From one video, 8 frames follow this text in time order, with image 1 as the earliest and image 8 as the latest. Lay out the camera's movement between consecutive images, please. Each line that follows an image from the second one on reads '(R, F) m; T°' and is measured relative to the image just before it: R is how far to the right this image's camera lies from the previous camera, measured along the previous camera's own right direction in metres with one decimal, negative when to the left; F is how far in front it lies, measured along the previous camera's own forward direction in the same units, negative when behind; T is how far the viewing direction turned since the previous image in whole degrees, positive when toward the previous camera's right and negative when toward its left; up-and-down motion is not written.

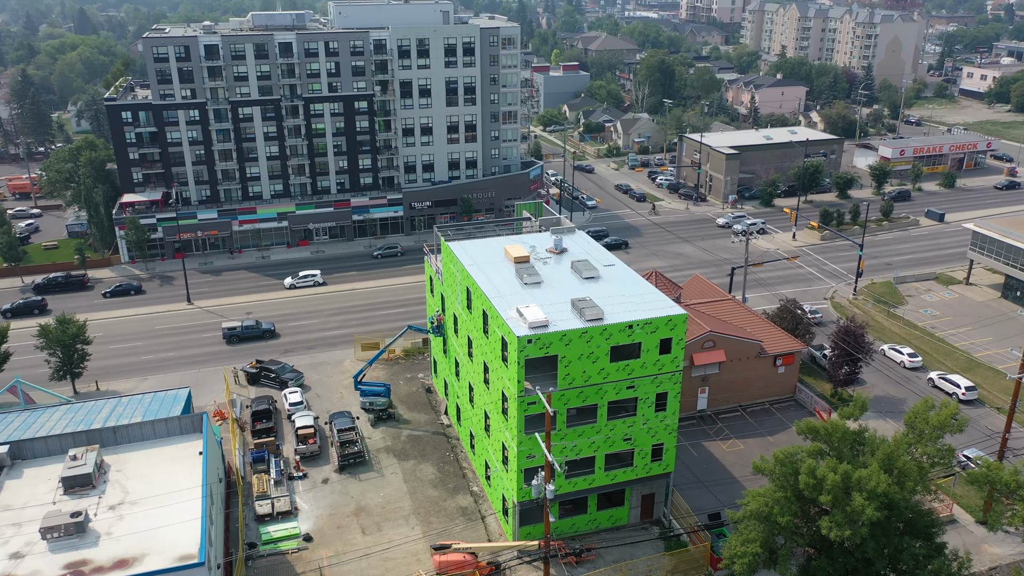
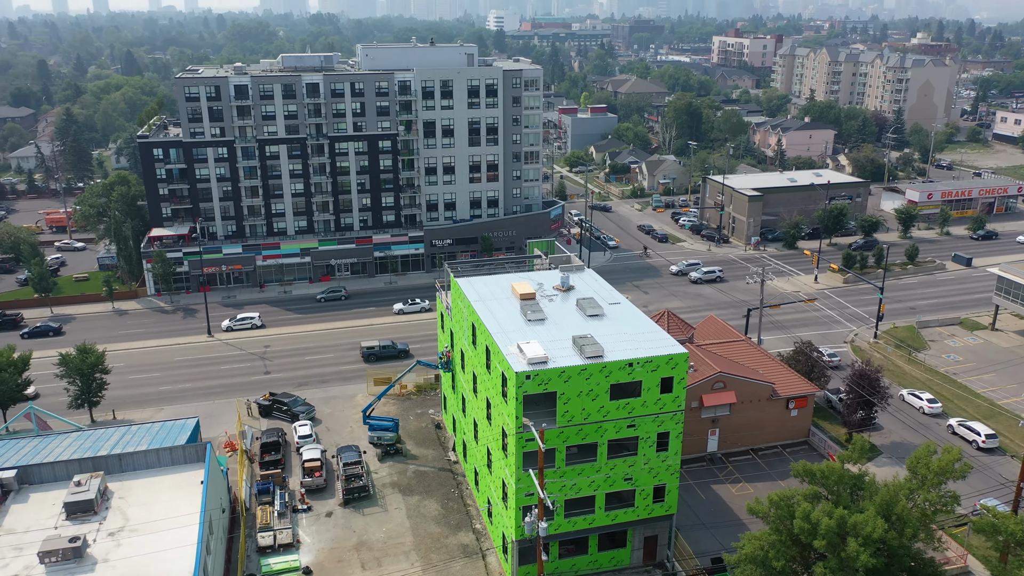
(+1.3, -0.1) m; -3°
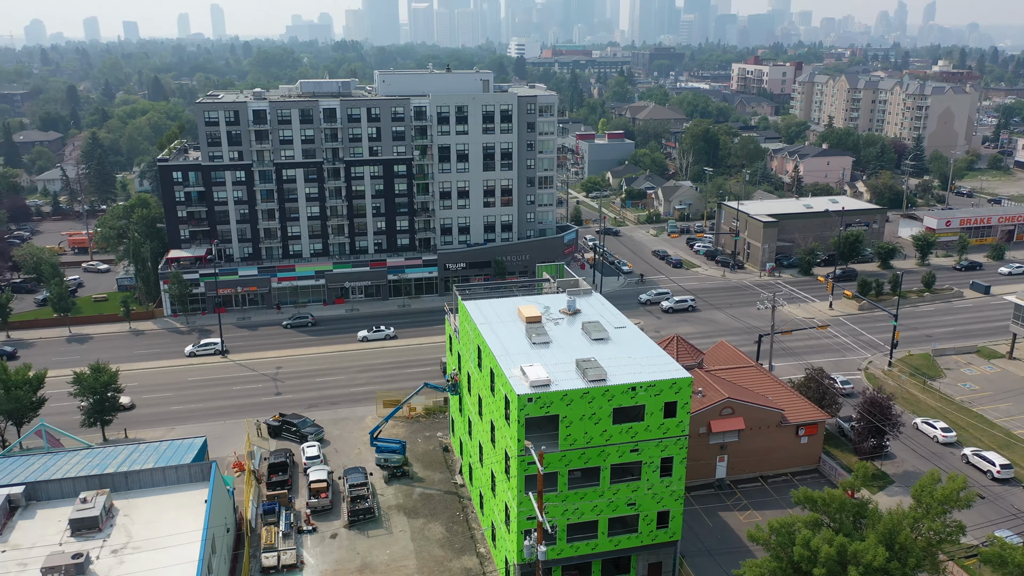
(+0.7, -0.1) m; -2°
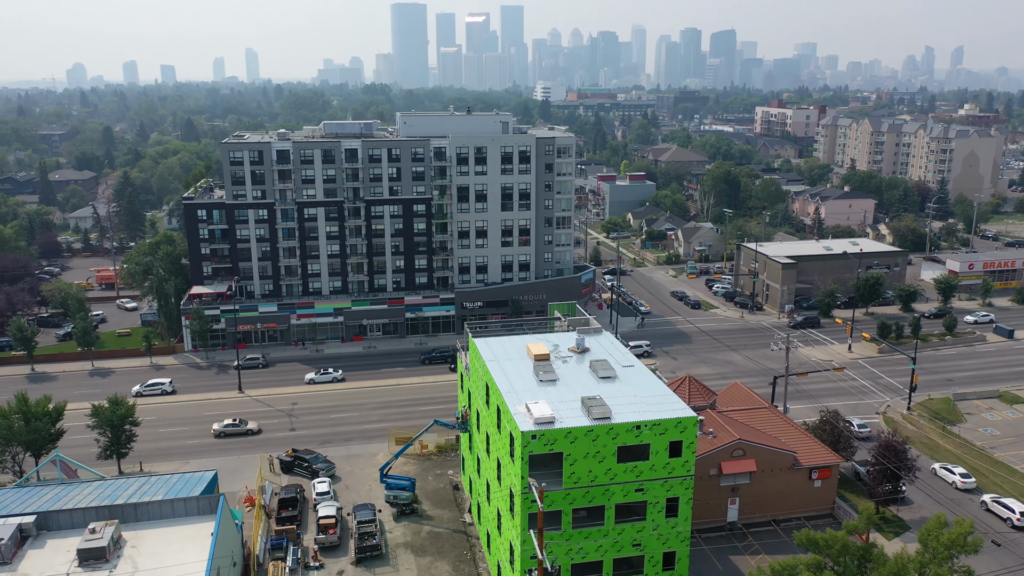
(+0.8, -0.3) m; -2°
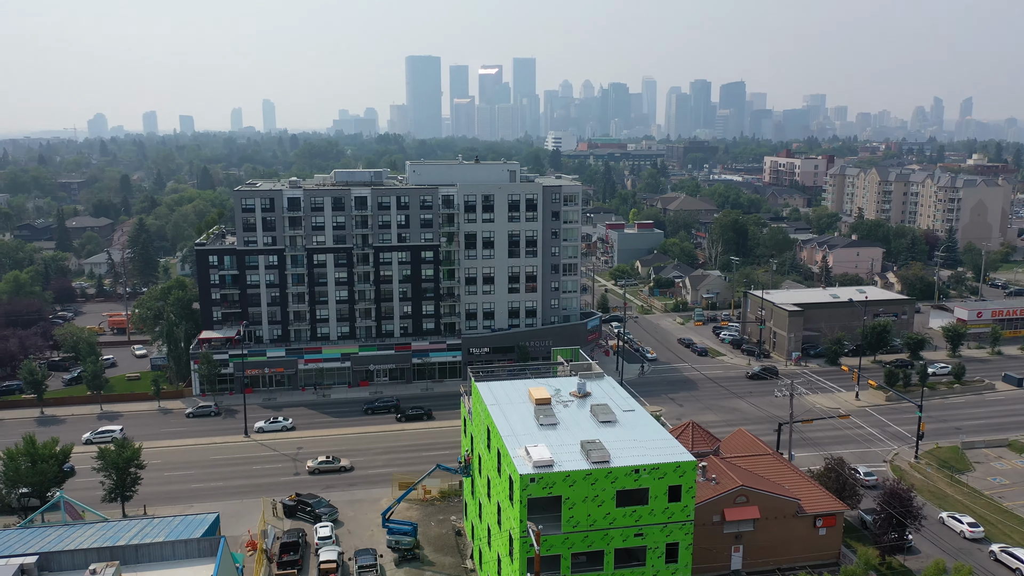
(+0.5, -0.5) m; -1°
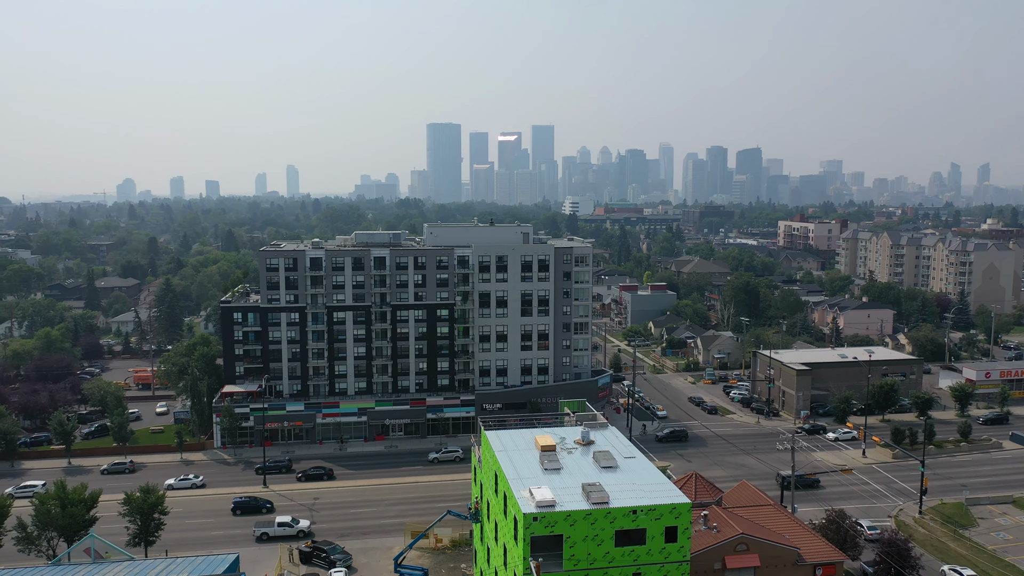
(+0.6, -2.4) m; -1°
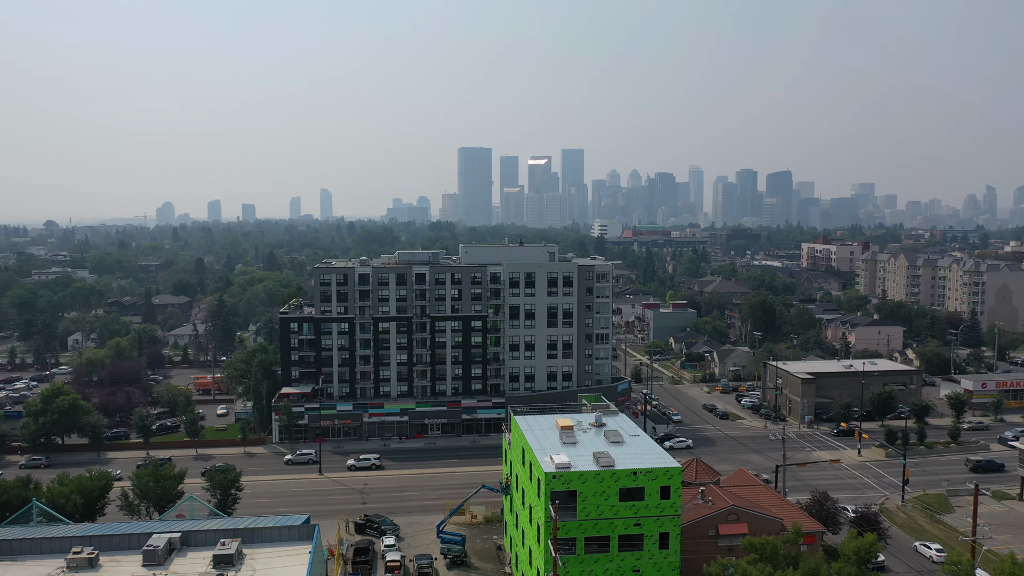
(+0.2, -7.9) m; -2°
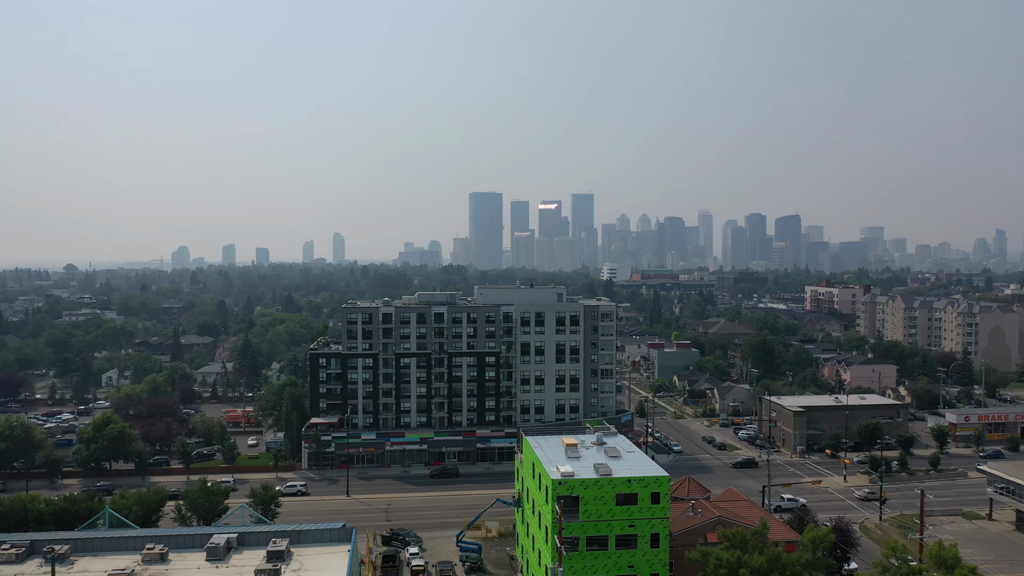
(-0.1, -7.1) m; -1°
